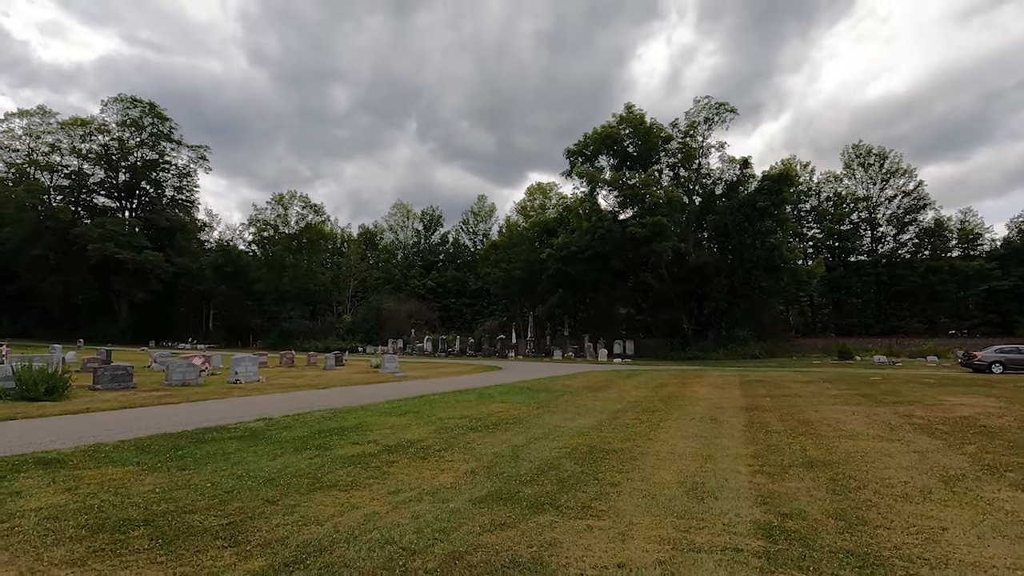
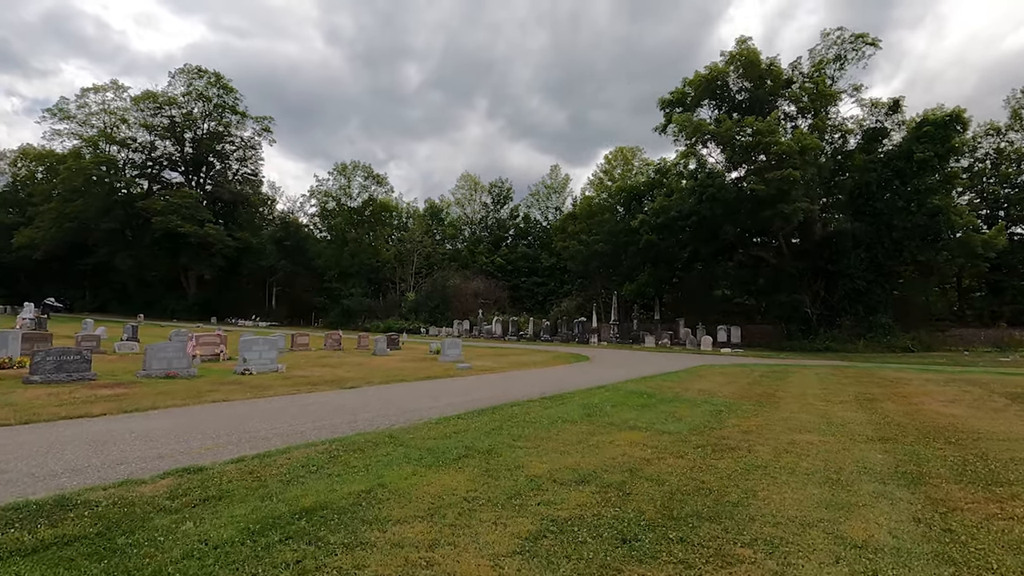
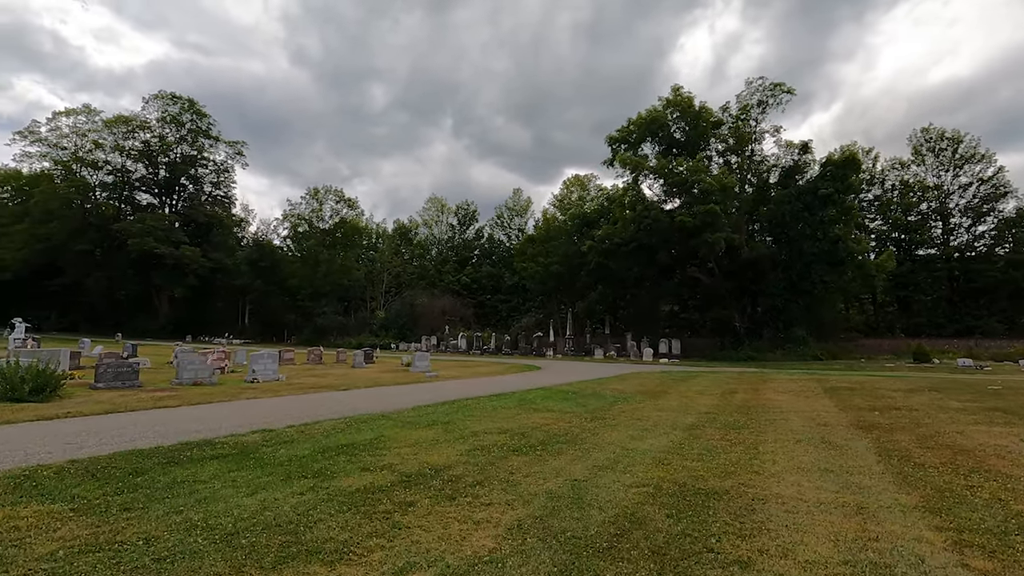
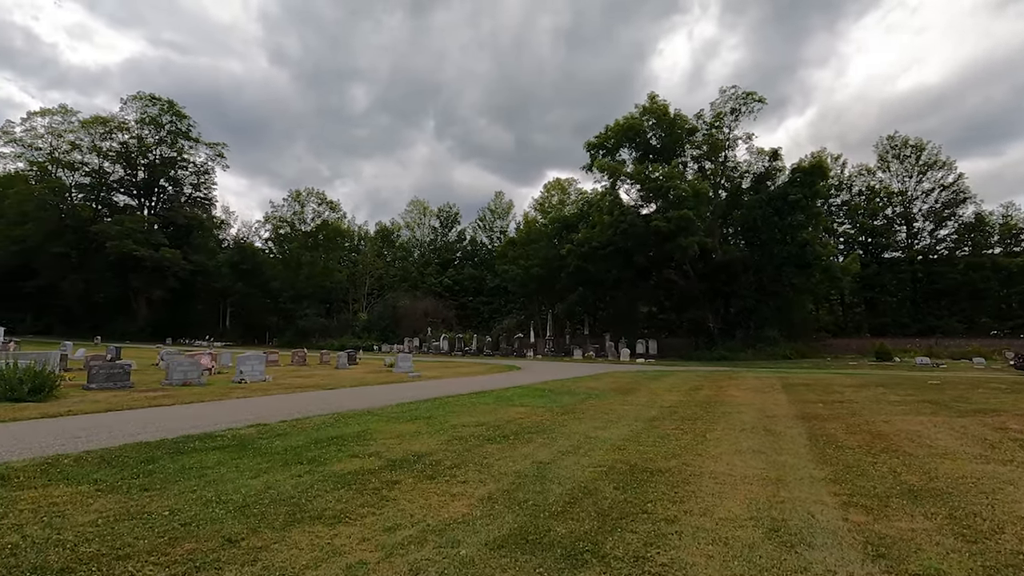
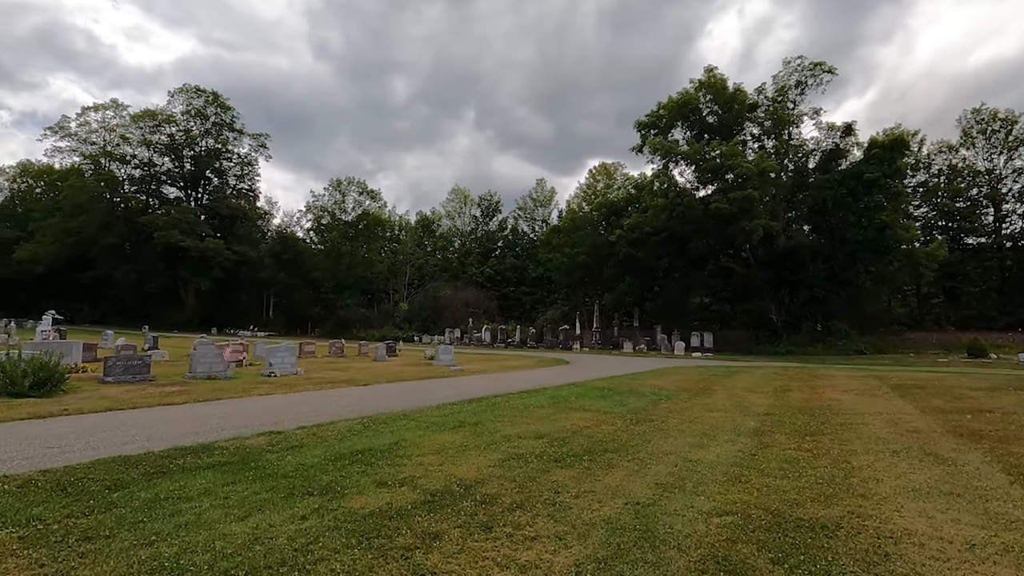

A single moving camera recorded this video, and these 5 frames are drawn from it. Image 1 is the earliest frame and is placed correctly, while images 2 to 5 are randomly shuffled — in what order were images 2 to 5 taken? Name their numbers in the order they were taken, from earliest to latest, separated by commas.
4, 3, 5, 2
